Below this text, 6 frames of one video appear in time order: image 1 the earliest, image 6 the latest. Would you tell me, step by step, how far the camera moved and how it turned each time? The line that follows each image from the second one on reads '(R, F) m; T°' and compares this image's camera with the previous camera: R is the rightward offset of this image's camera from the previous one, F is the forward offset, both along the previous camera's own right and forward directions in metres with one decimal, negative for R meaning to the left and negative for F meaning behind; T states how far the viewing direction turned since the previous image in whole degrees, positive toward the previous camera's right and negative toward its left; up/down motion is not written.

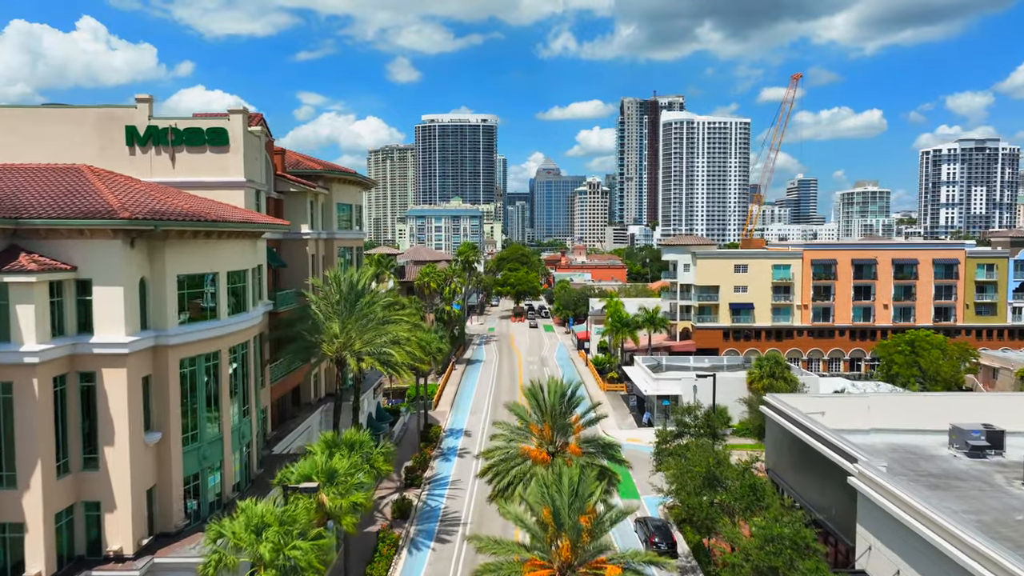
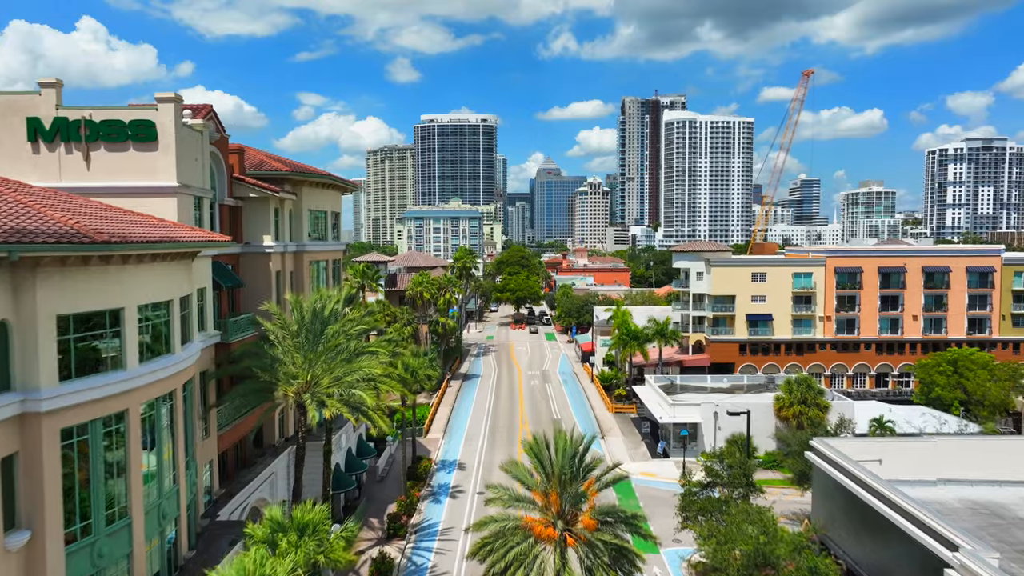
(+0.1, +5.0) m; 0°
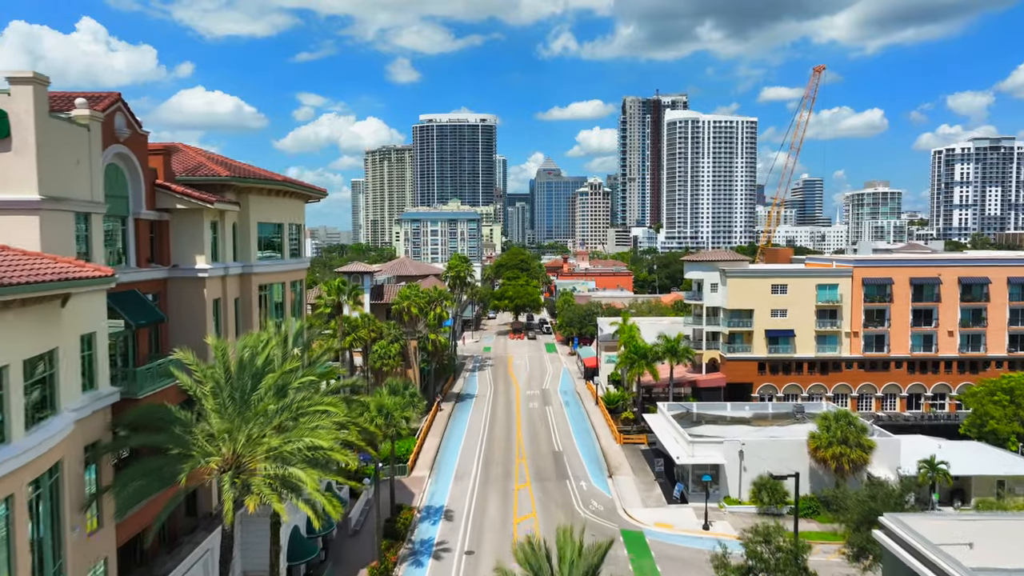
(+0.3, +5.6) m; 0°
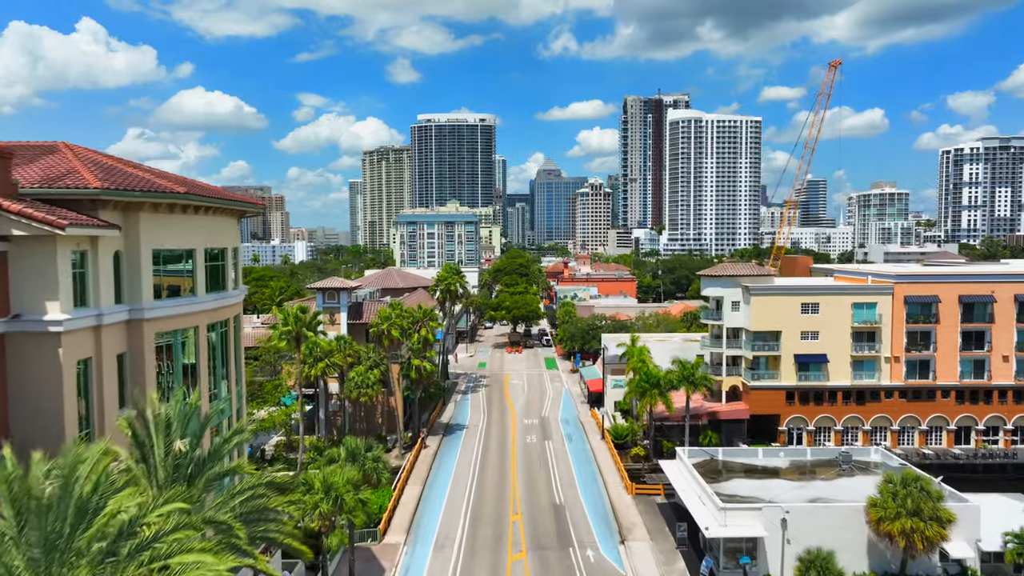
(+0.4, +6.9) m; 0°
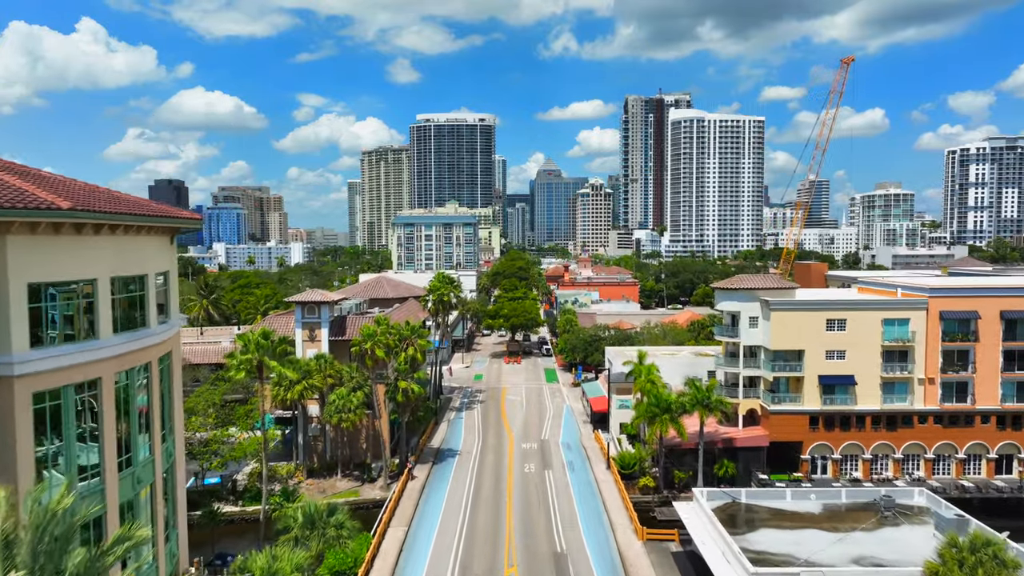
(+0.3, +4.6) m; 0°
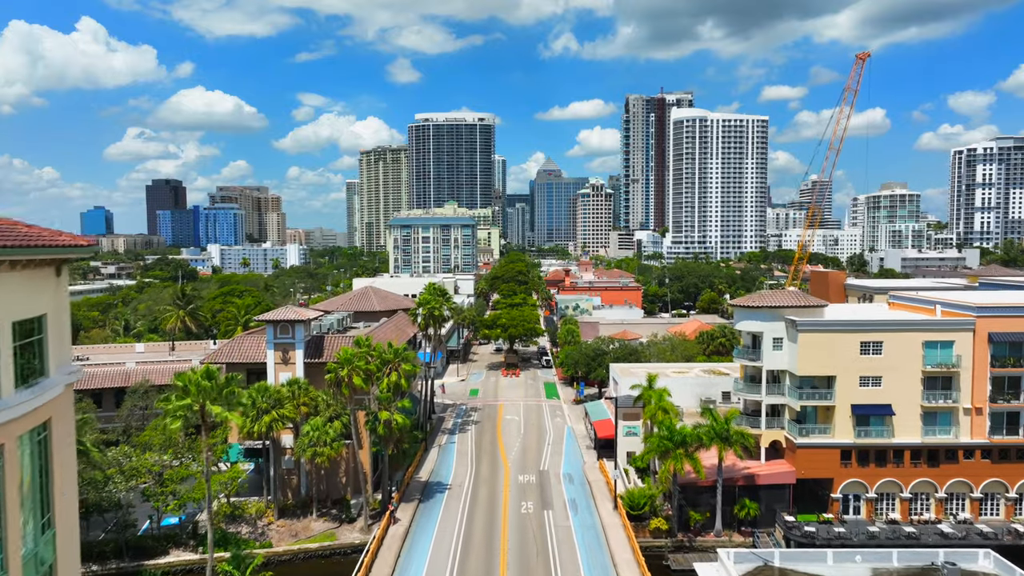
(+0.3, +5.1) m; 0°
